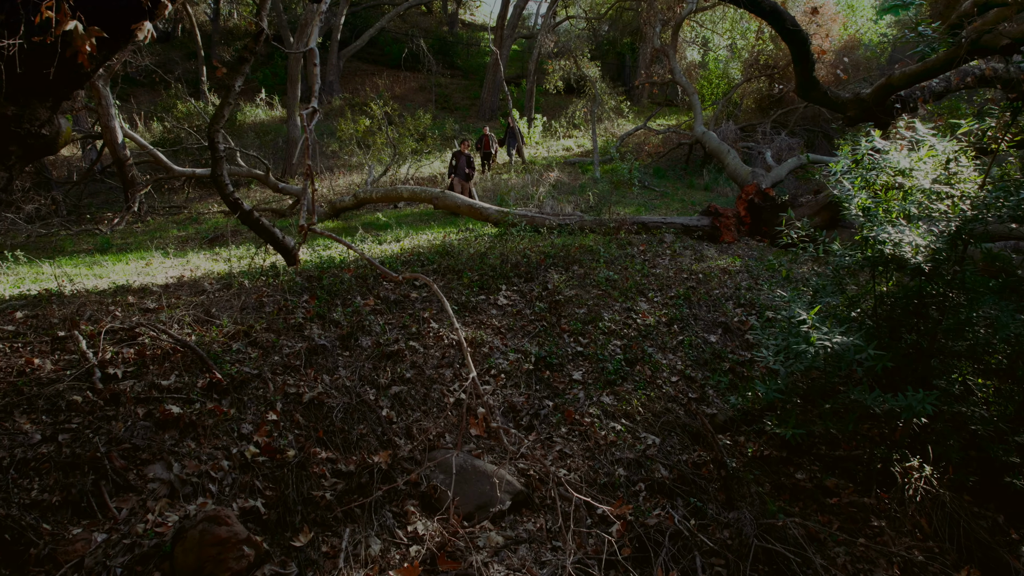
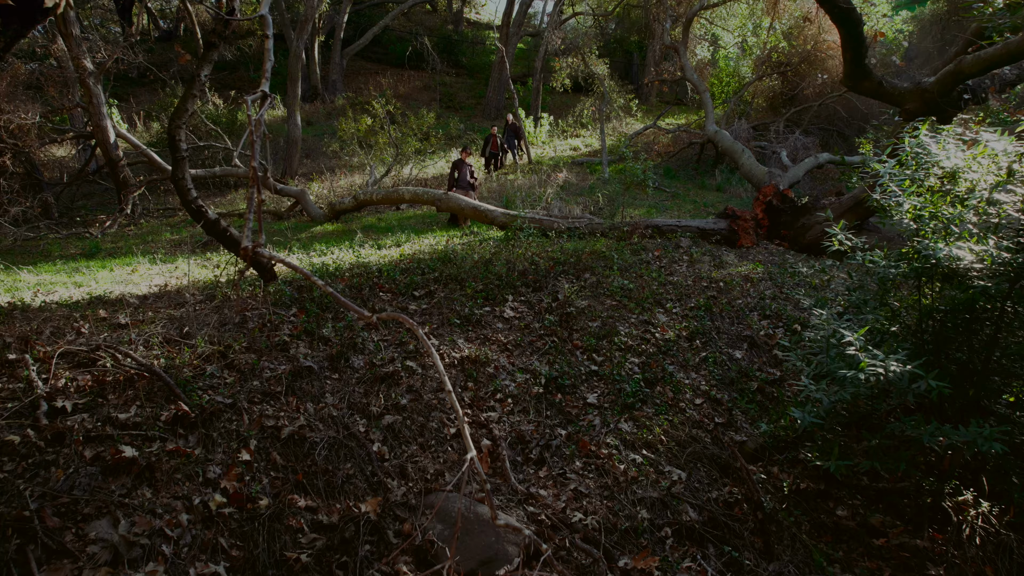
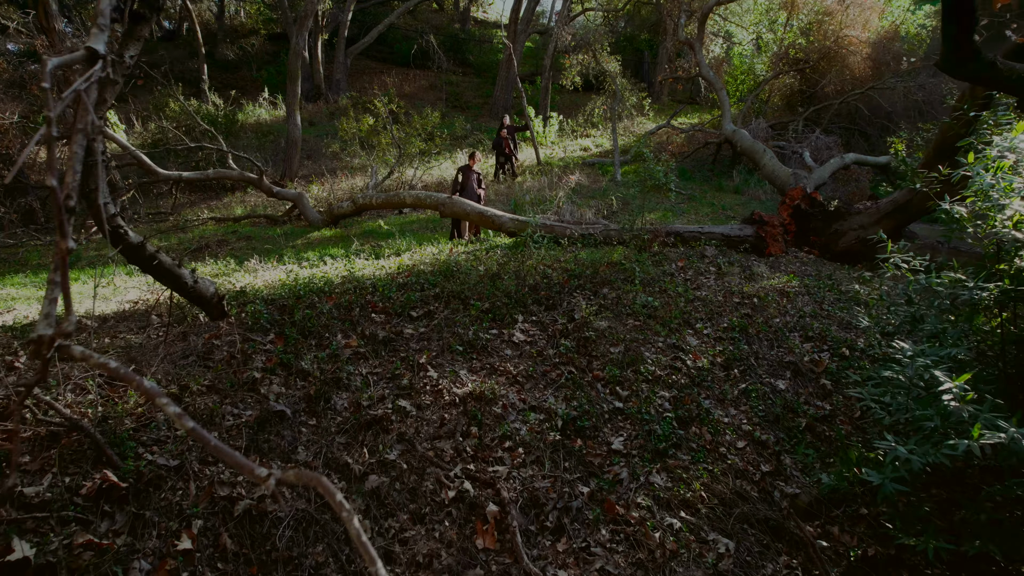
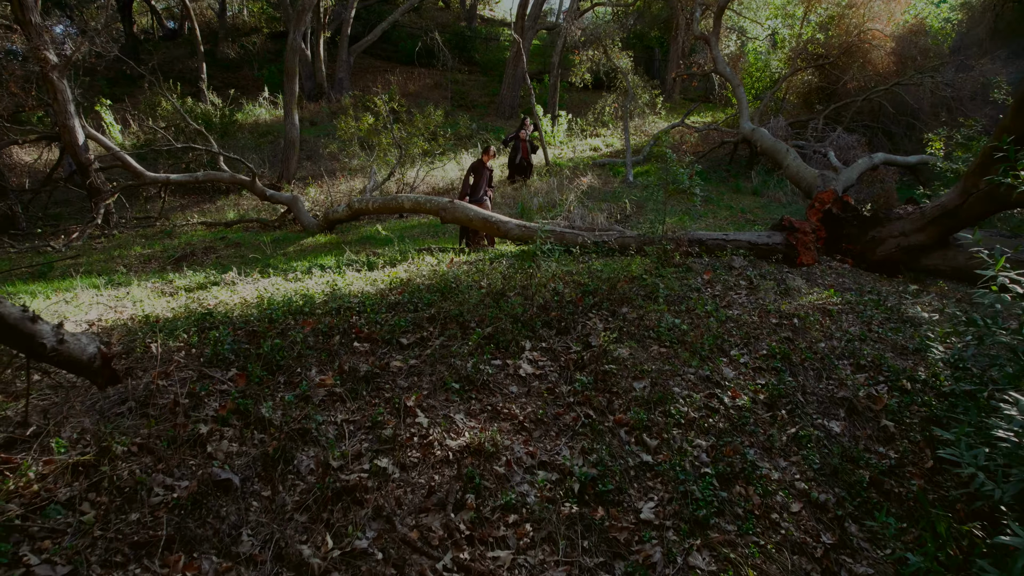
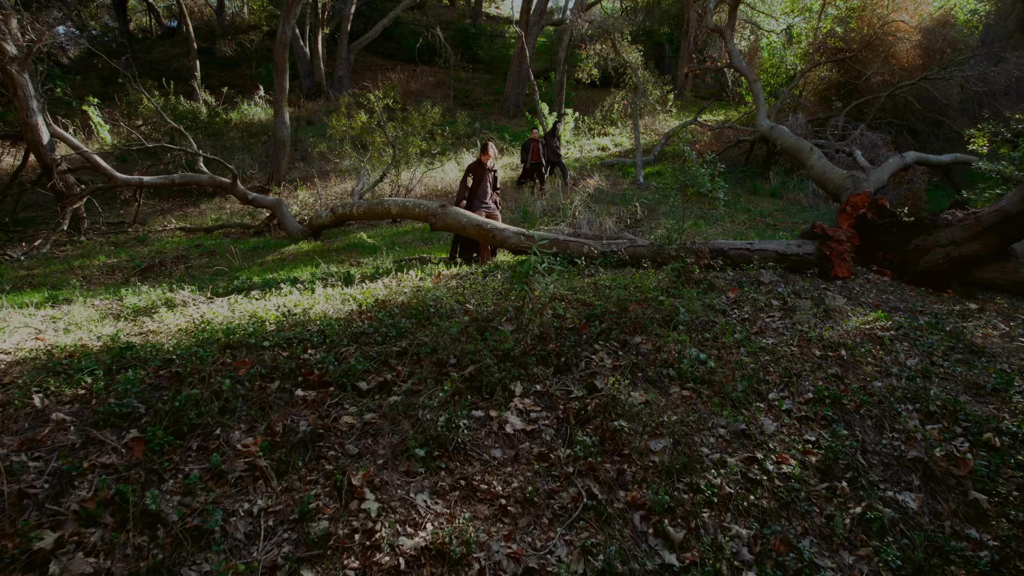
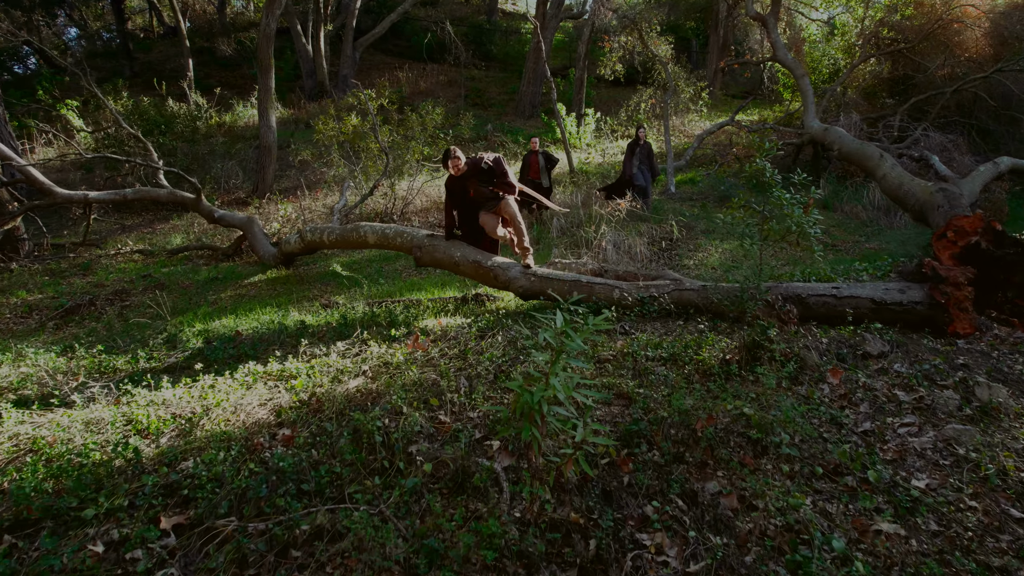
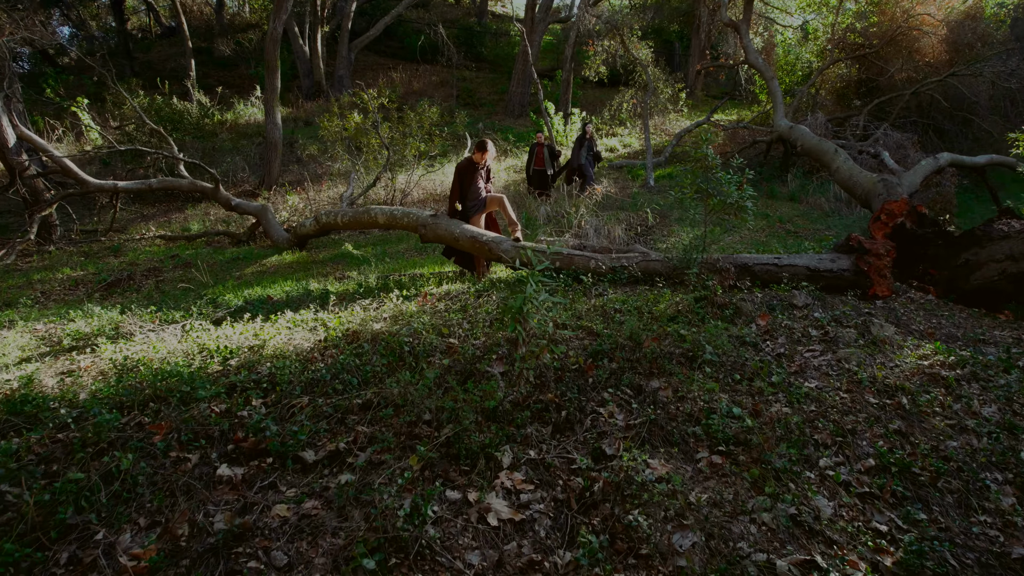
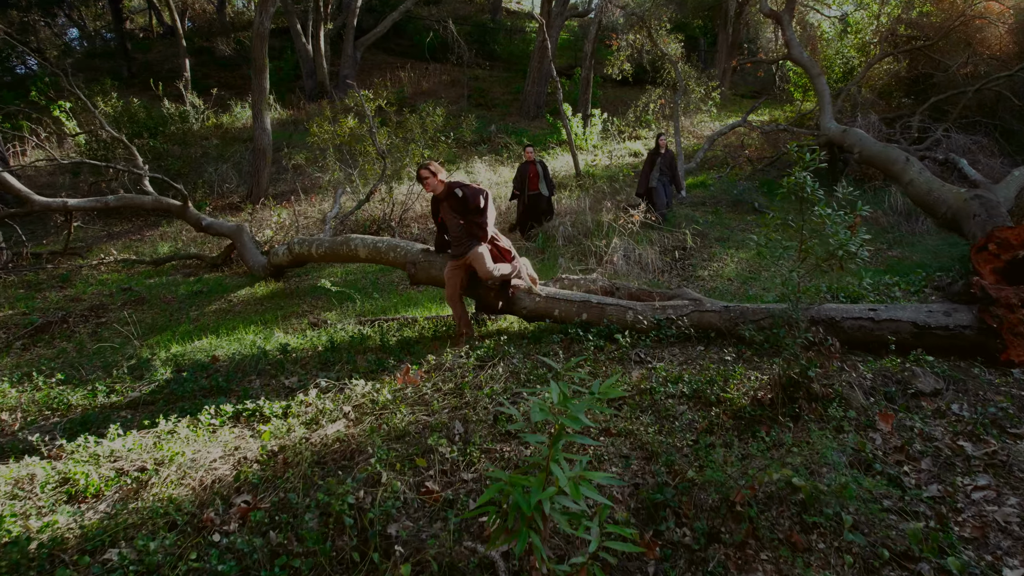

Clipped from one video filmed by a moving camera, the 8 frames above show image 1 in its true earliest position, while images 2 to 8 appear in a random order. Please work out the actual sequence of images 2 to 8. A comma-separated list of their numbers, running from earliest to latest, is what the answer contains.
2, 3, 4, 5, 7, 6, 8
